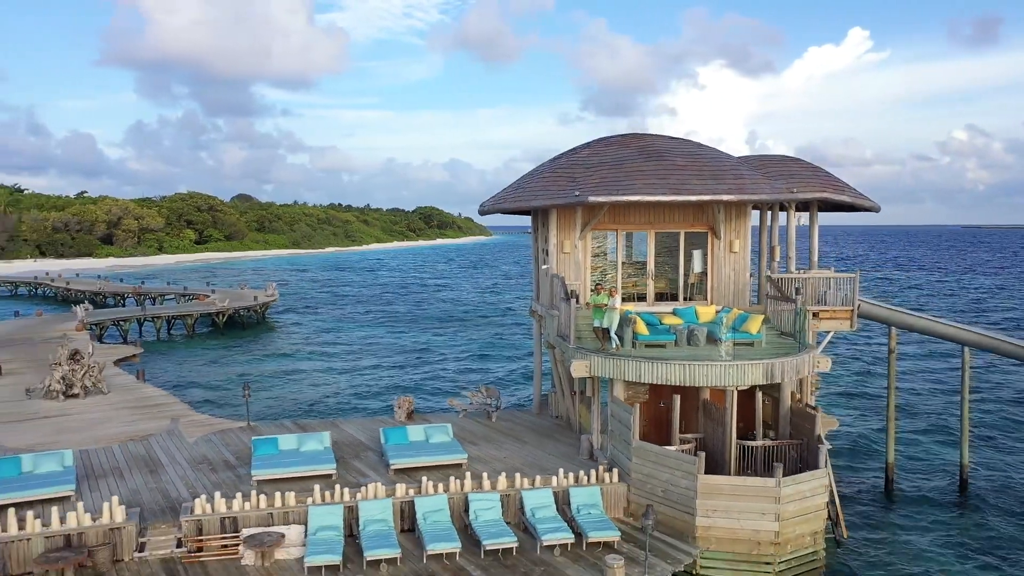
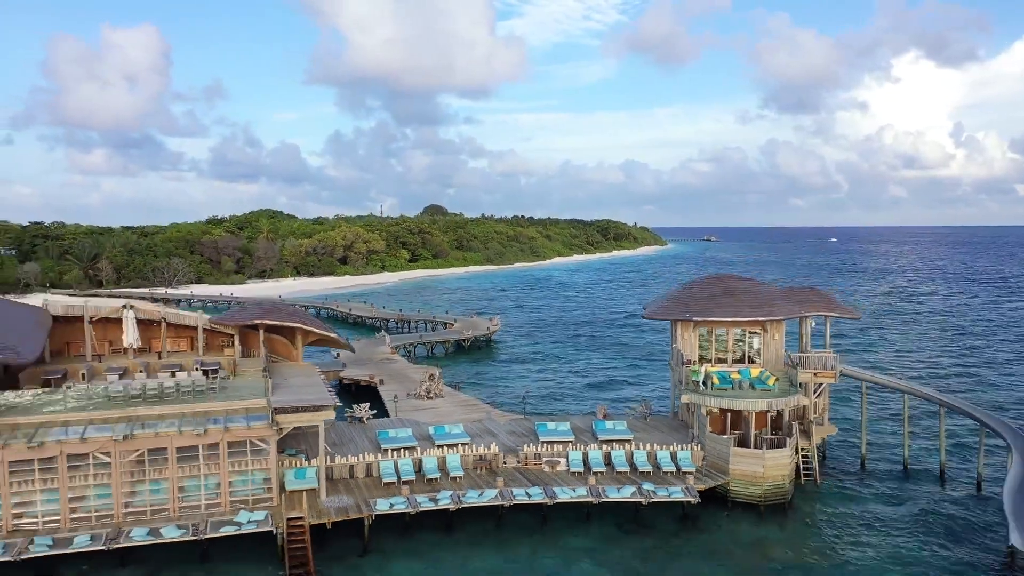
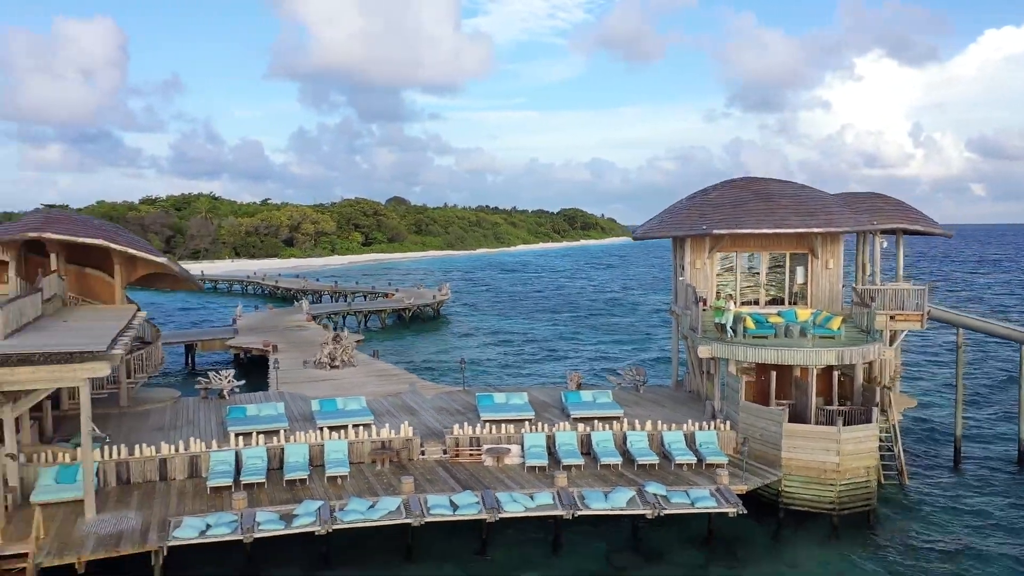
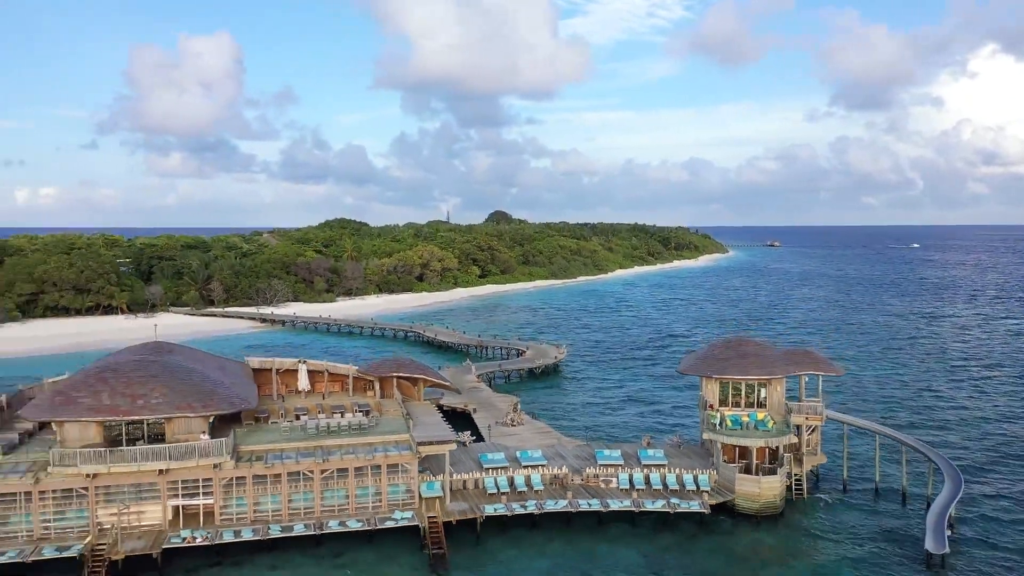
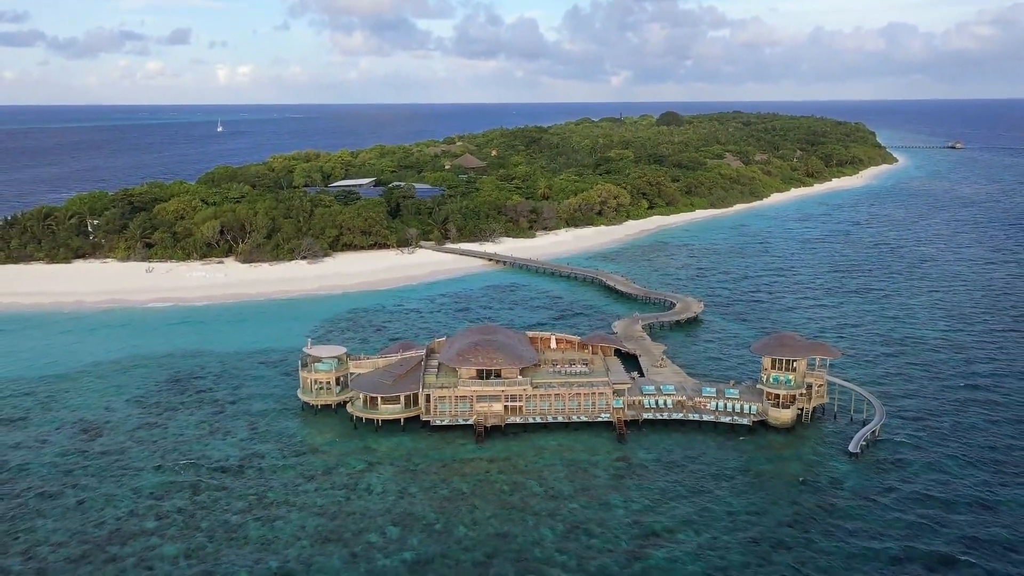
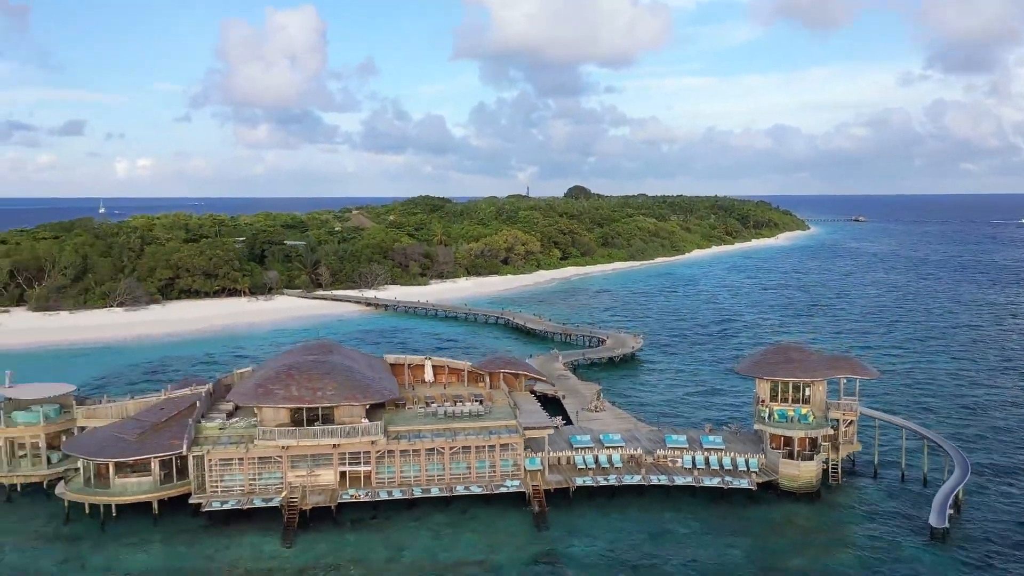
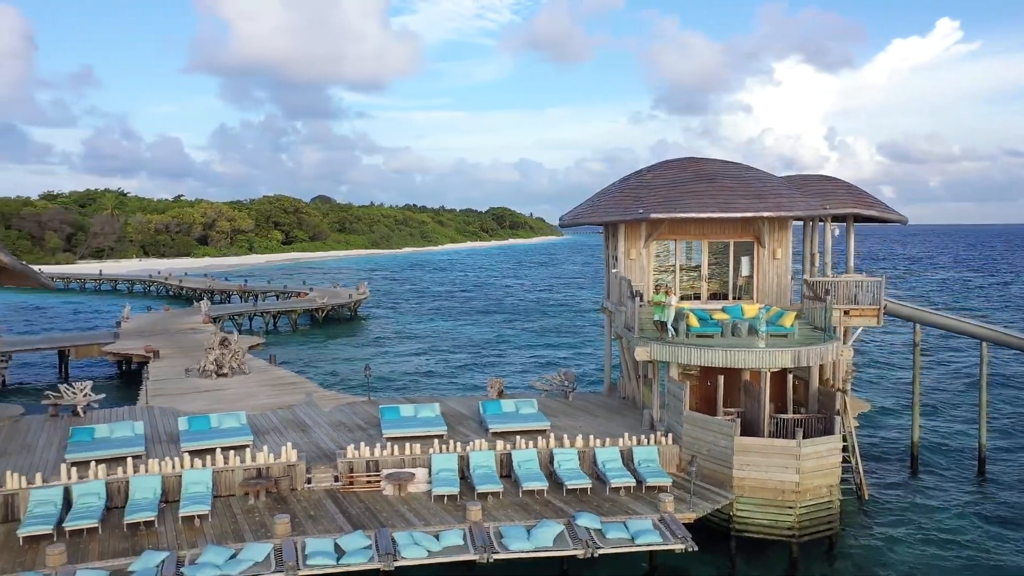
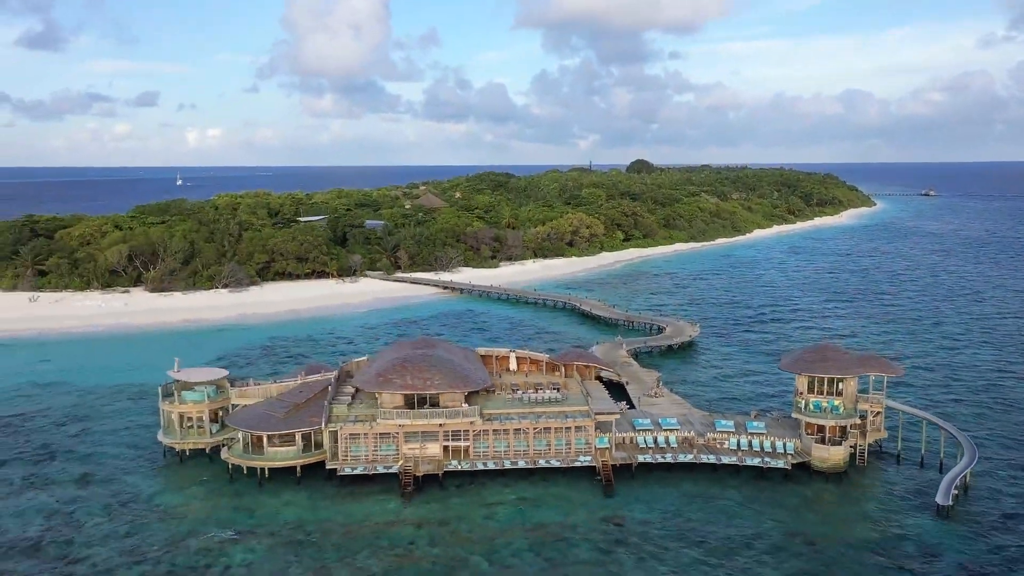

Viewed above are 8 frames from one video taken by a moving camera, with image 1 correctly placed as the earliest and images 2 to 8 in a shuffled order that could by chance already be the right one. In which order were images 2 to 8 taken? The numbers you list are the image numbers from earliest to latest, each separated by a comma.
7, 3, 2, 4, 6, 8, 5
